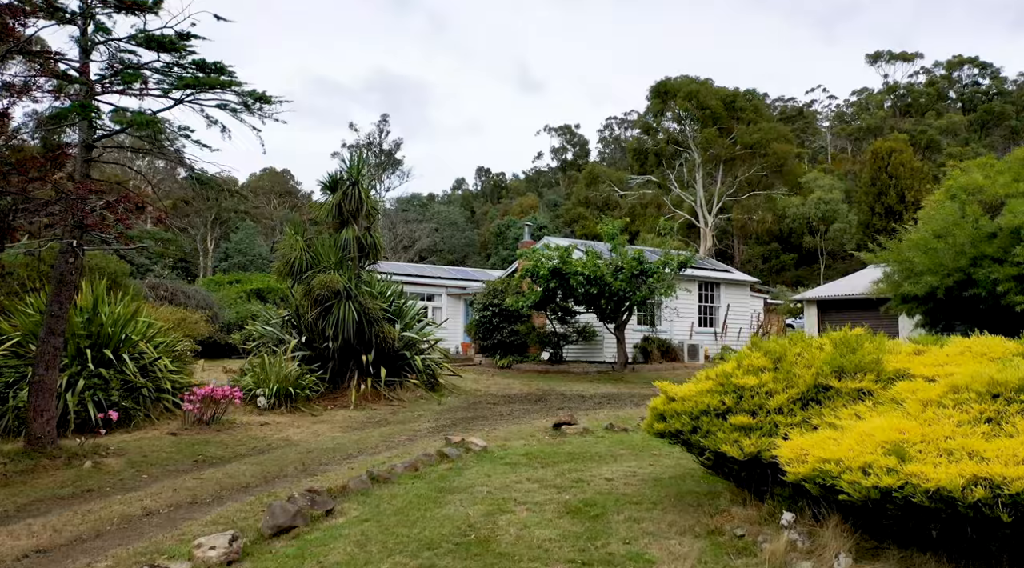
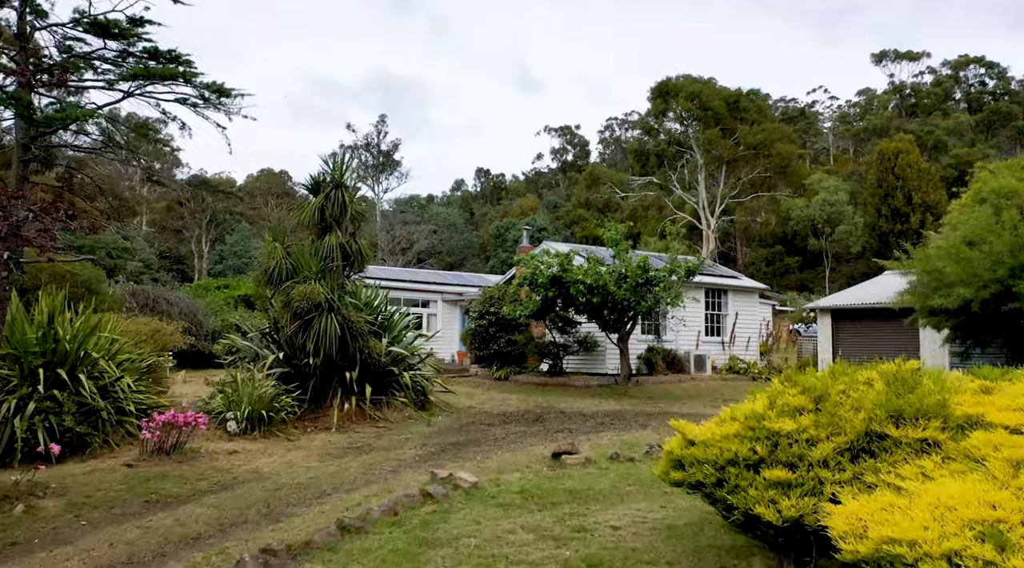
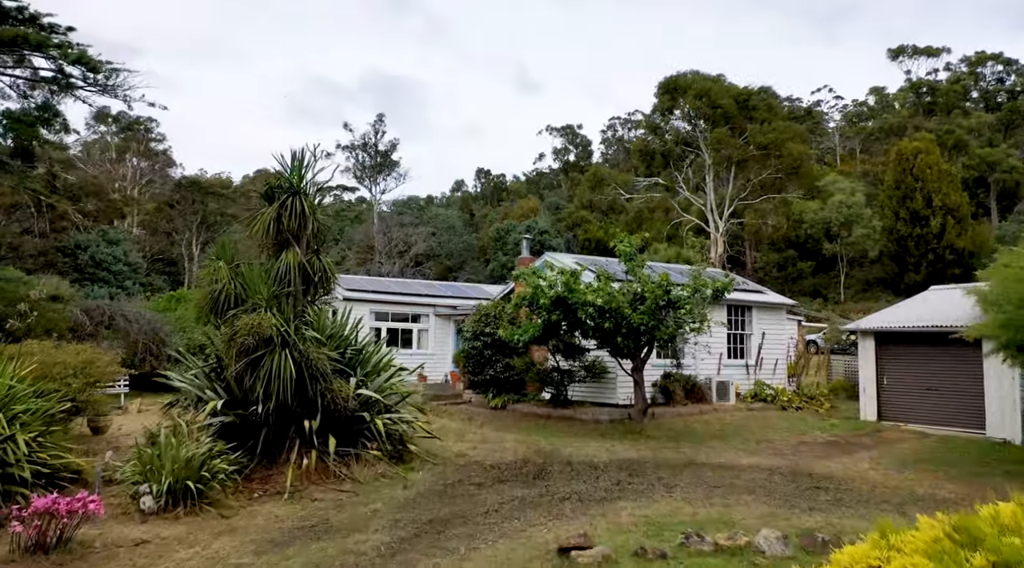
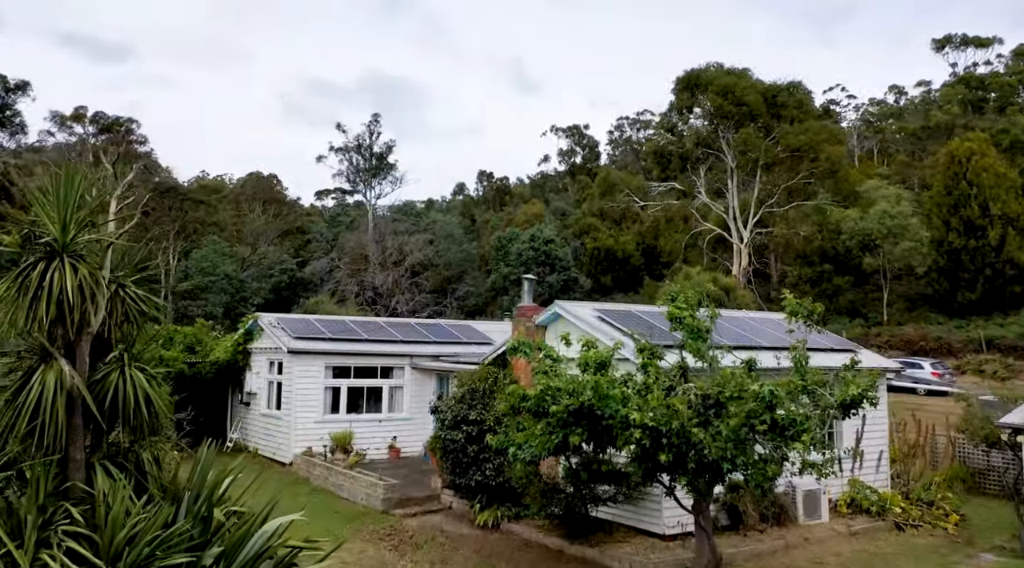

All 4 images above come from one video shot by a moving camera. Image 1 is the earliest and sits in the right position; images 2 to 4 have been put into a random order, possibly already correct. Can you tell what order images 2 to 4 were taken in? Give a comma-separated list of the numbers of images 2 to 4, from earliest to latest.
2, 3, 4
